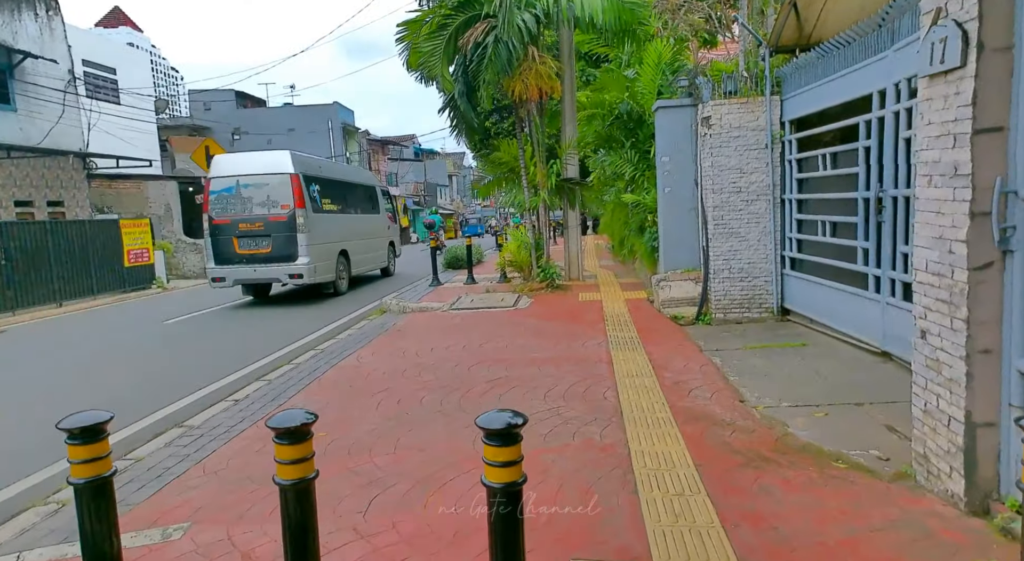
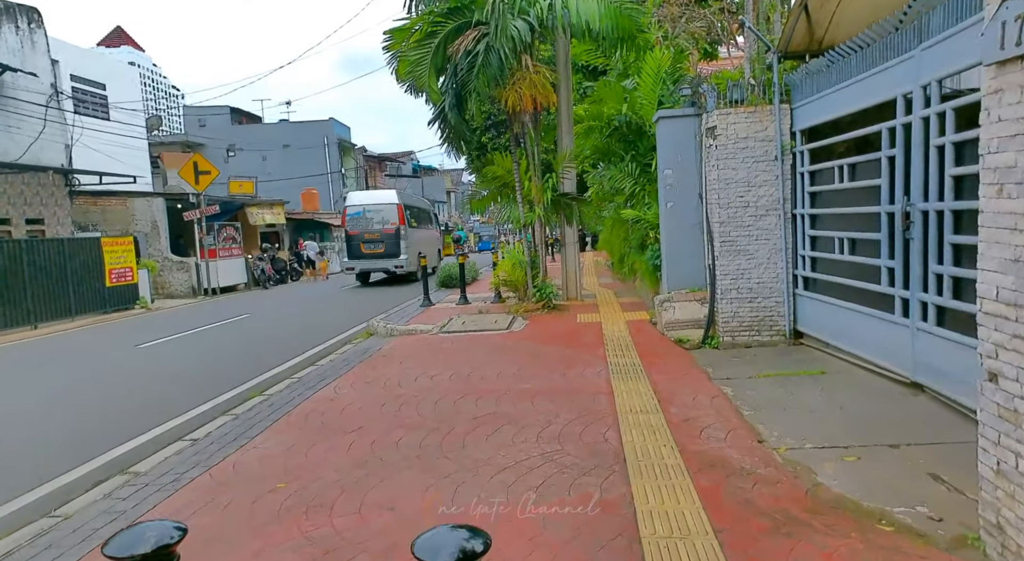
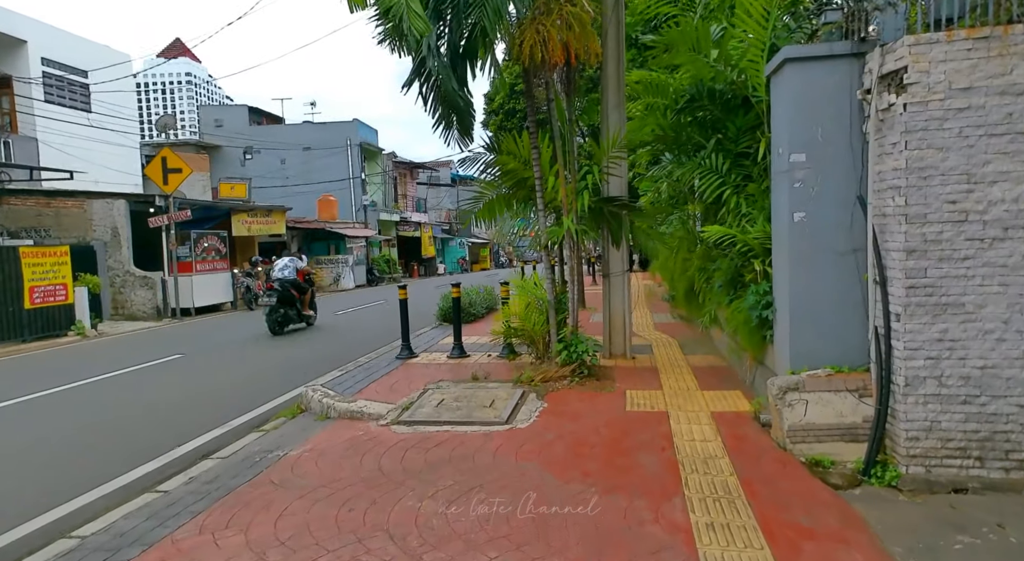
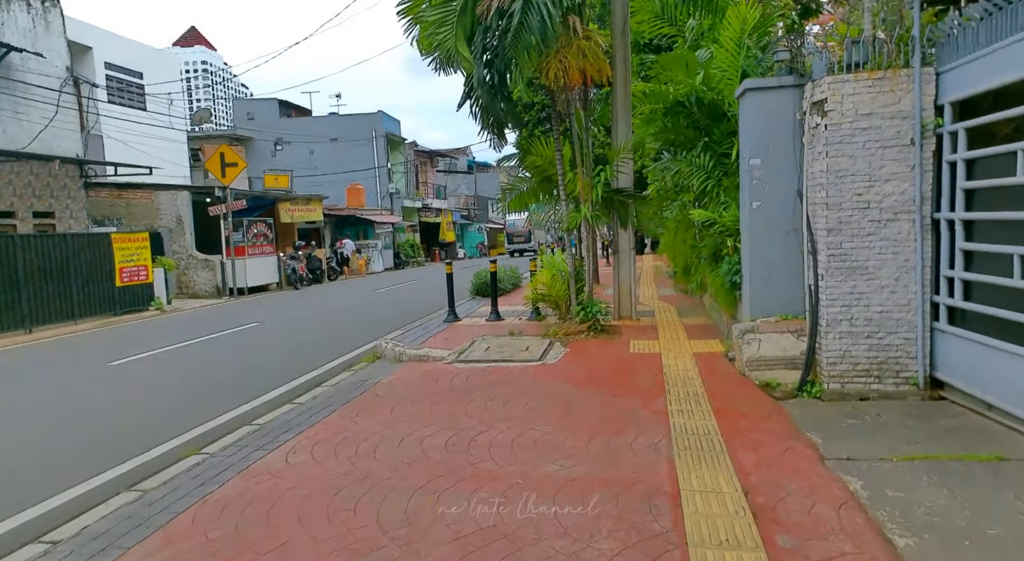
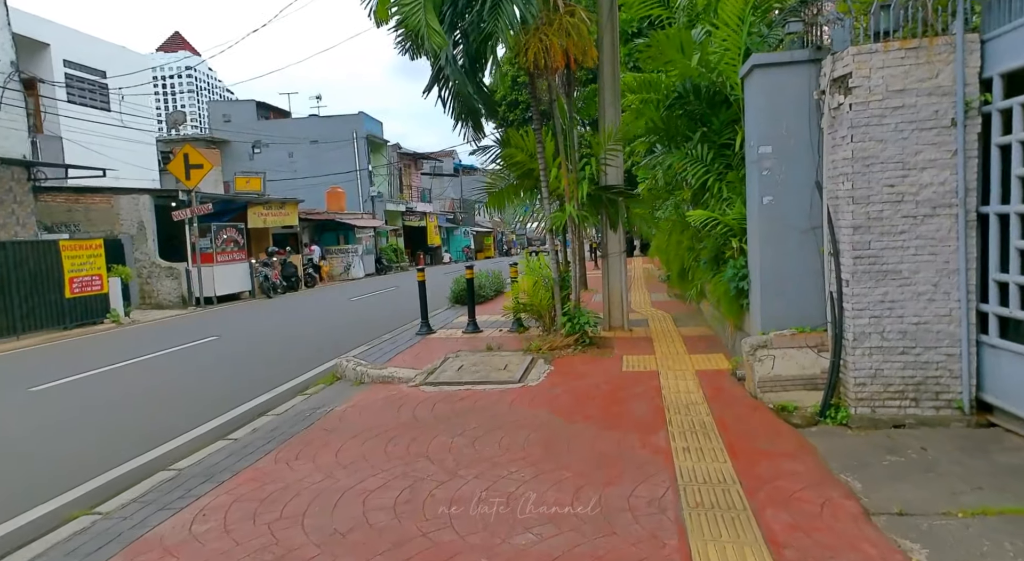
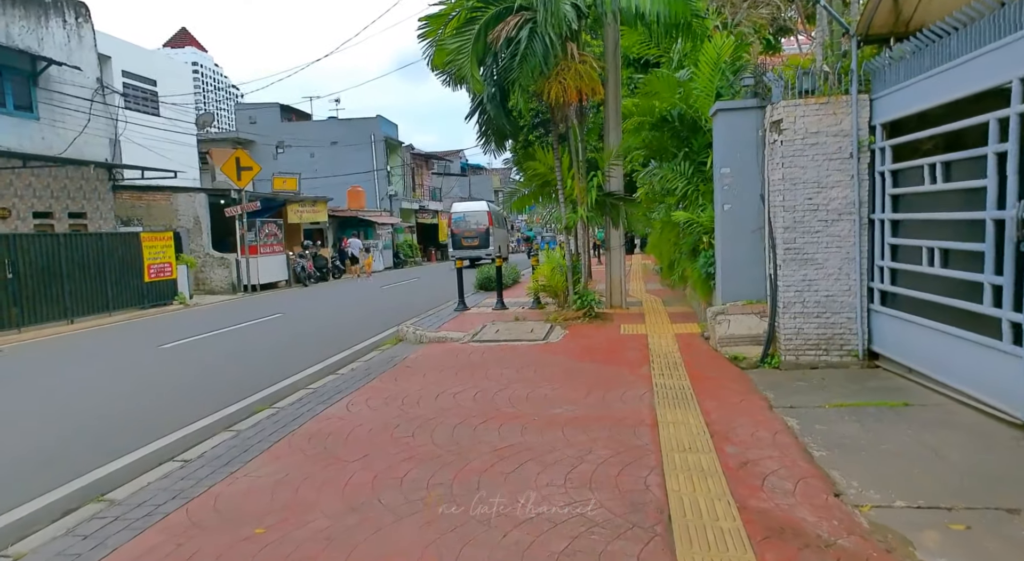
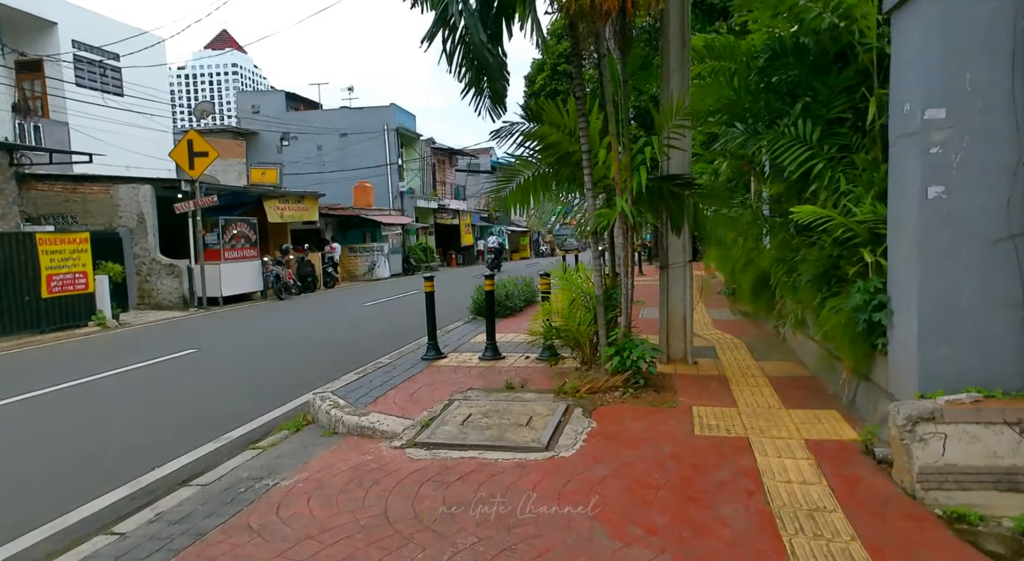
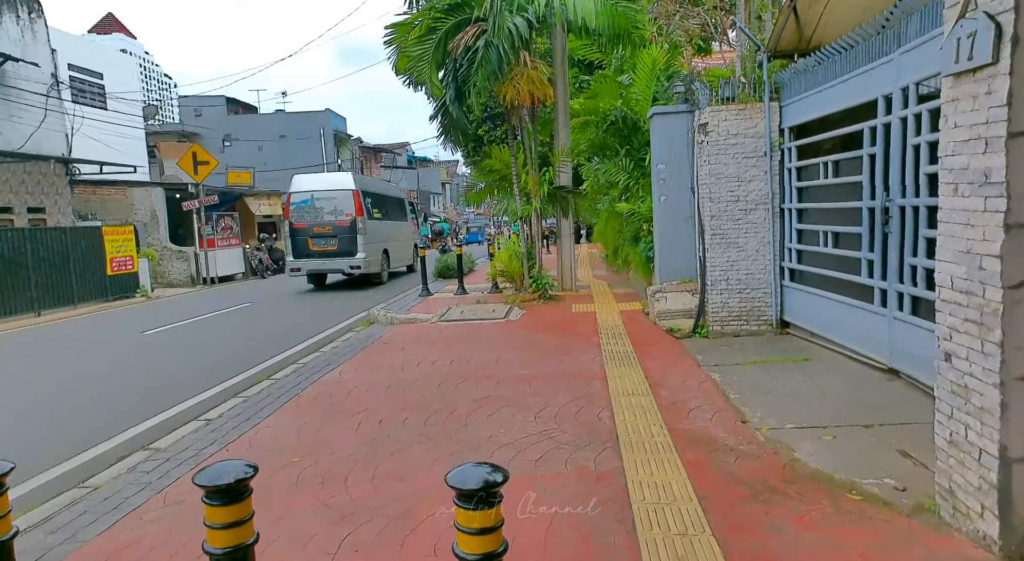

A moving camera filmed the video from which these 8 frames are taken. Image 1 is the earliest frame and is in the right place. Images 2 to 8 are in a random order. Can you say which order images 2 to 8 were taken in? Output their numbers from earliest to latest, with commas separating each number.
8, 2, 6, 4, 5, 3, 7
